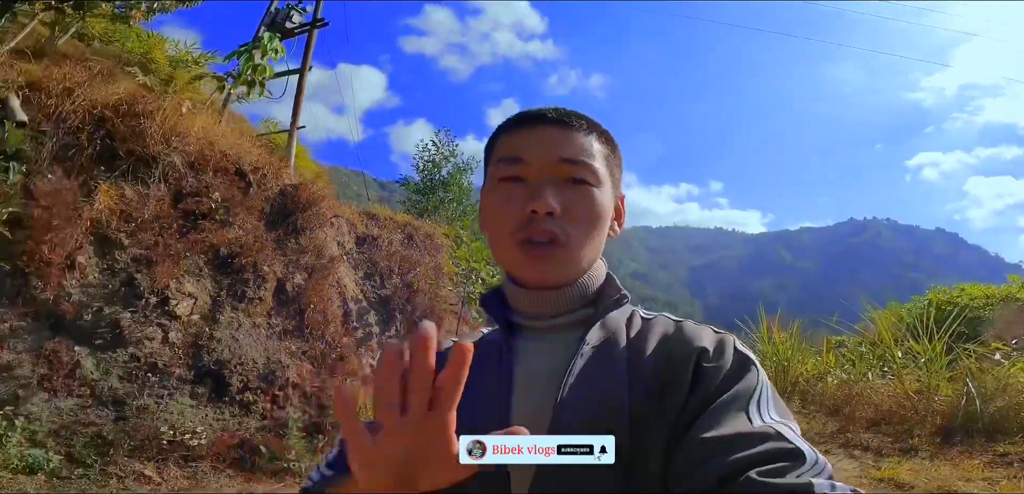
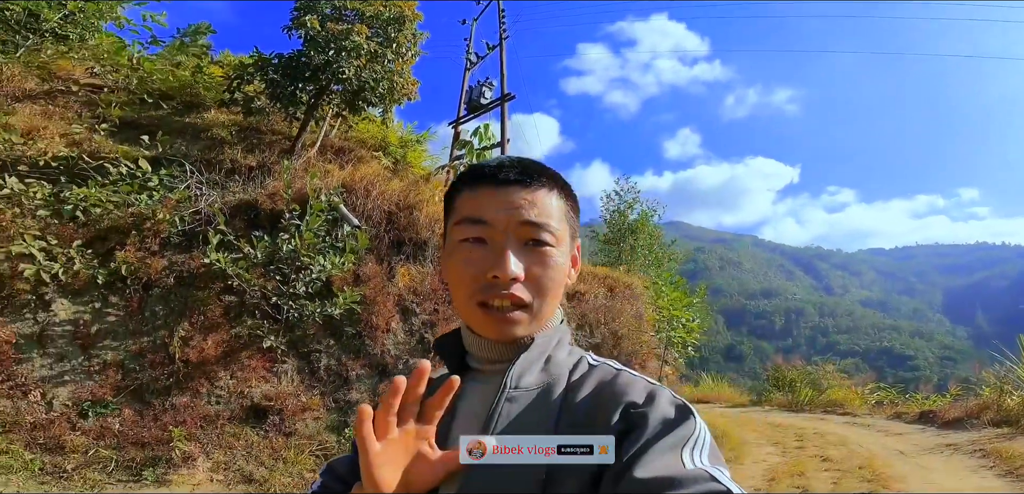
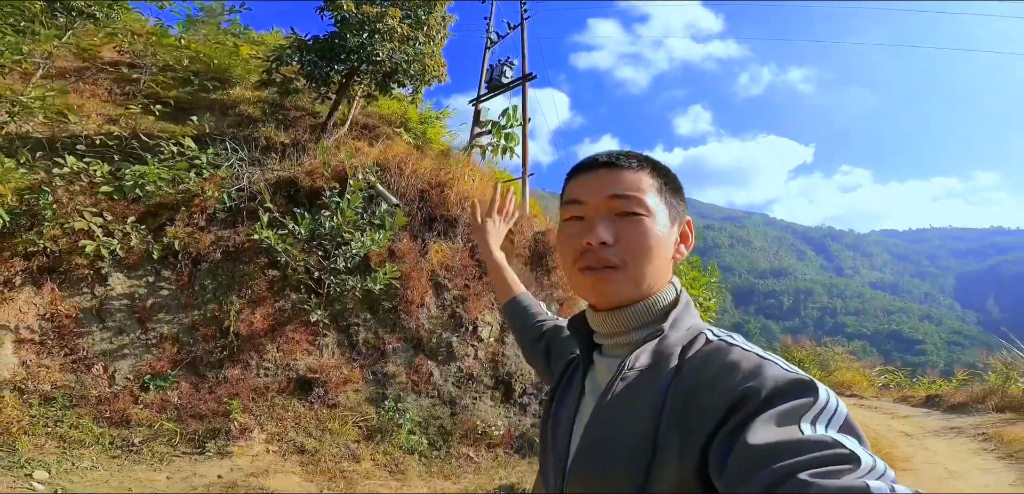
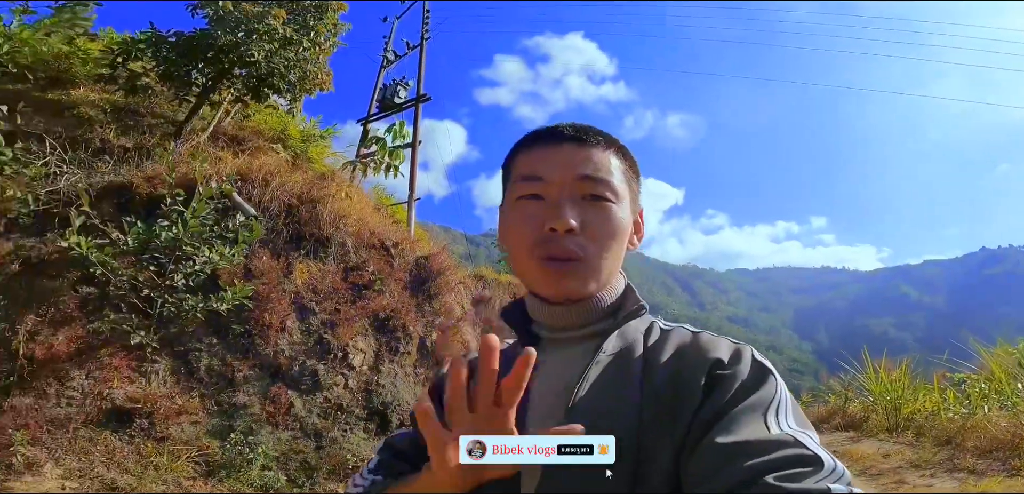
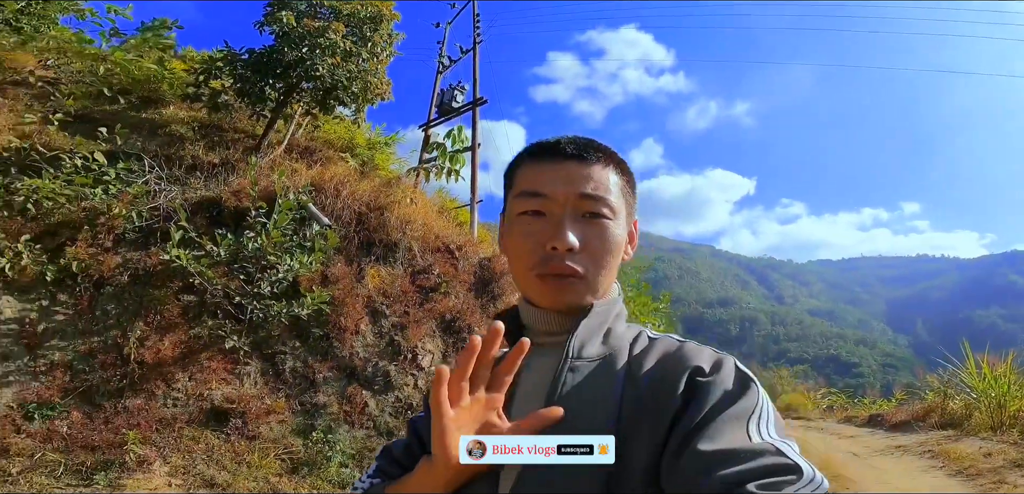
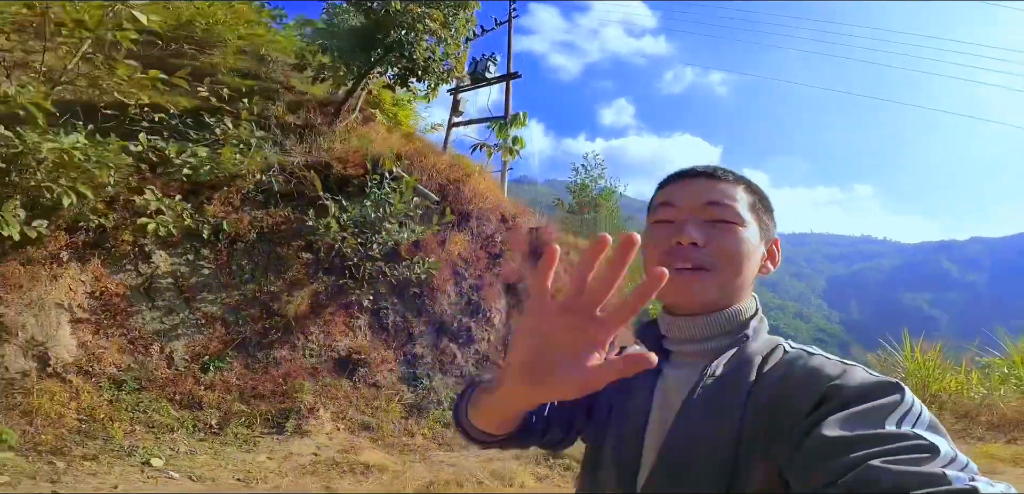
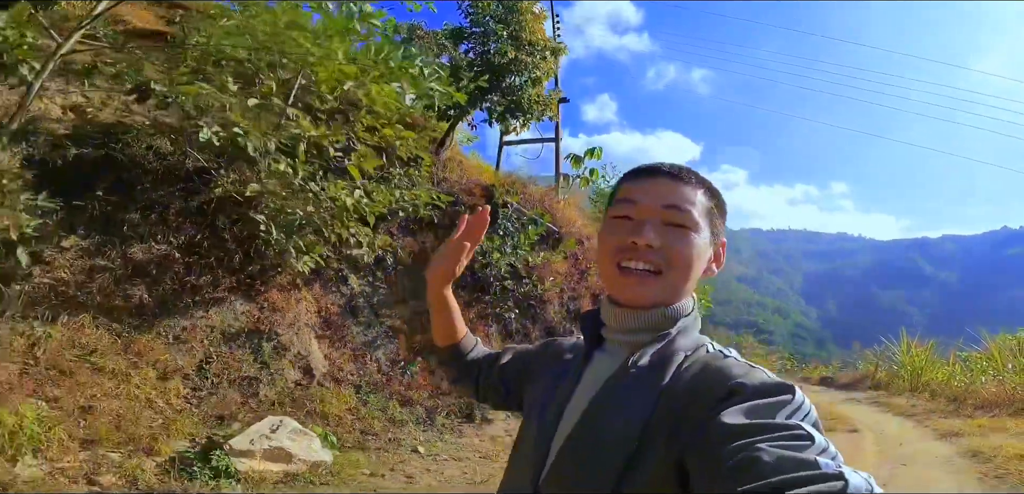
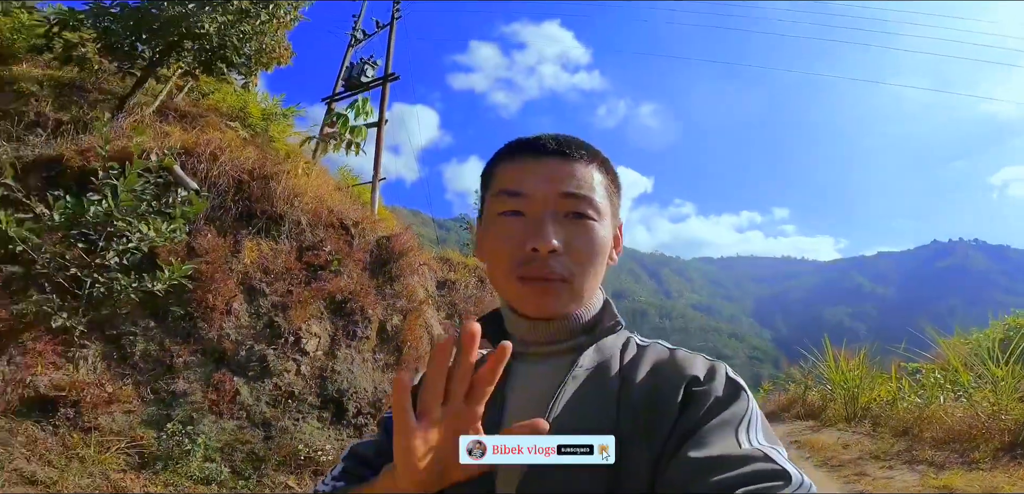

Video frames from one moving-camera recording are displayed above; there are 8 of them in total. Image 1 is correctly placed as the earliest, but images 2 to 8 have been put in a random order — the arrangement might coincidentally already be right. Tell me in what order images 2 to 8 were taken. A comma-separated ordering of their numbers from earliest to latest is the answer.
8, 4, 5, 2, 3, 6, 7
